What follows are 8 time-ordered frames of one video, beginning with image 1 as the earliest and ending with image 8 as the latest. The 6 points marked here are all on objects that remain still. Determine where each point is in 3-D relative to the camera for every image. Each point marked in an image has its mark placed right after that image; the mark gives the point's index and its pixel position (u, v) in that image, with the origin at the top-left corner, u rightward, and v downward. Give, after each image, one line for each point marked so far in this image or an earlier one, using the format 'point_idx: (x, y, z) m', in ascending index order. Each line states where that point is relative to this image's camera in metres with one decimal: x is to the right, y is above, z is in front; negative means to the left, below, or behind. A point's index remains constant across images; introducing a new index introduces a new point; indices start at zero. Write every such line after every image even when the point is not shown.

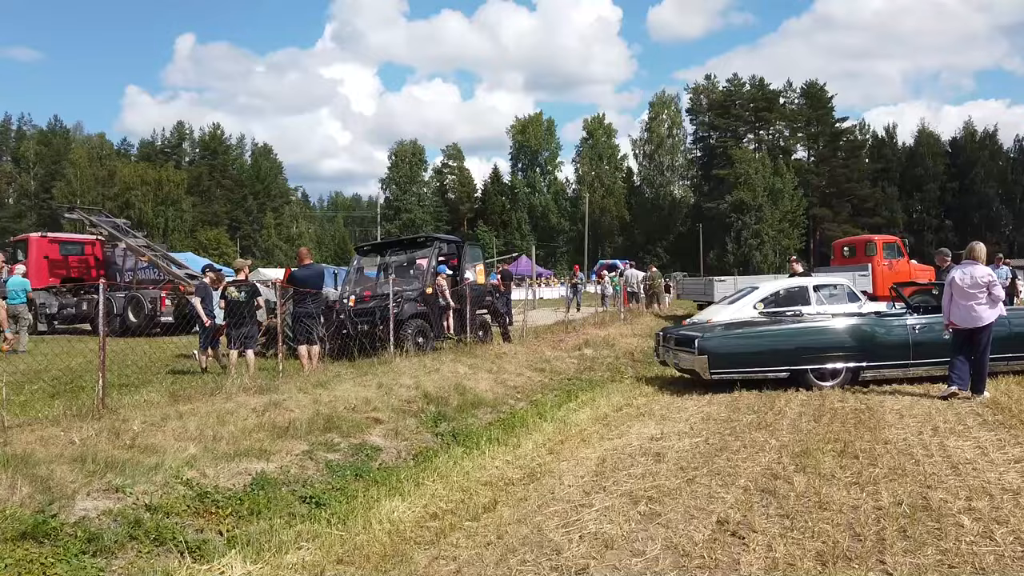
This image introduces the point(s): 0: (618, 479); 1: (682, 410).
0: (+0.6, -1.2, +4.6) m
1: (+1.6, -1.1, +7.1) m
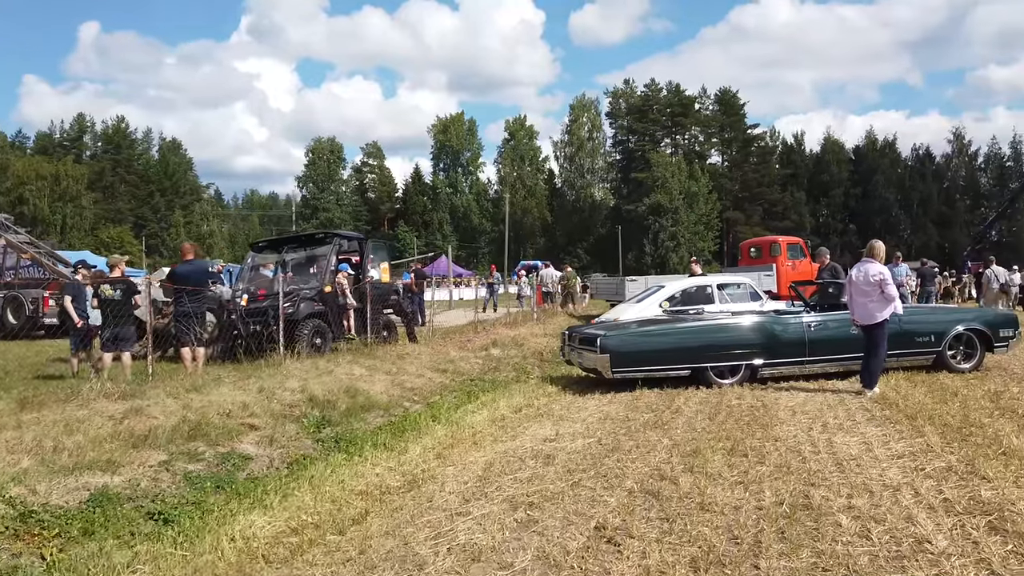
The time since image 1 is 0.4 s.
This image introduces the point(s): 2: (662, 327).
0: (-0.1, -1.1, +4.4) m
1: (+0.6, -1.1, +7.0) m
2: (+1.6, -0.4, +8.1) m
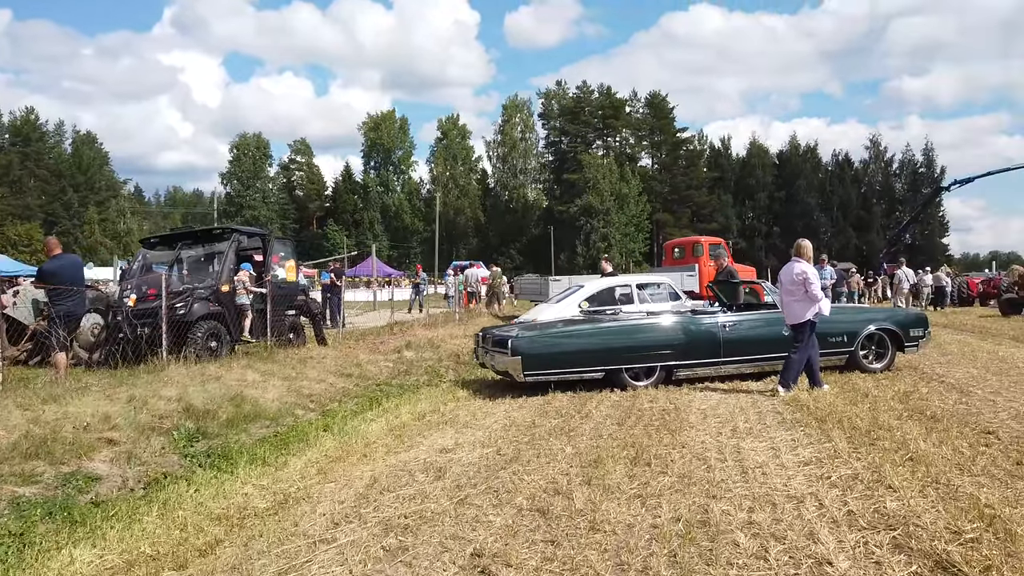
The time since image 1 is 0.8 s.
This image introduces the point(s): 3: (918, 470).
0: (-0.7, -1.1, +3.9) m
1: (-0.2, -1.1, +6.6) m
2: (+0.7, -0.4, +7.8) m
3: (+2.1, -0.9, +3.9) m
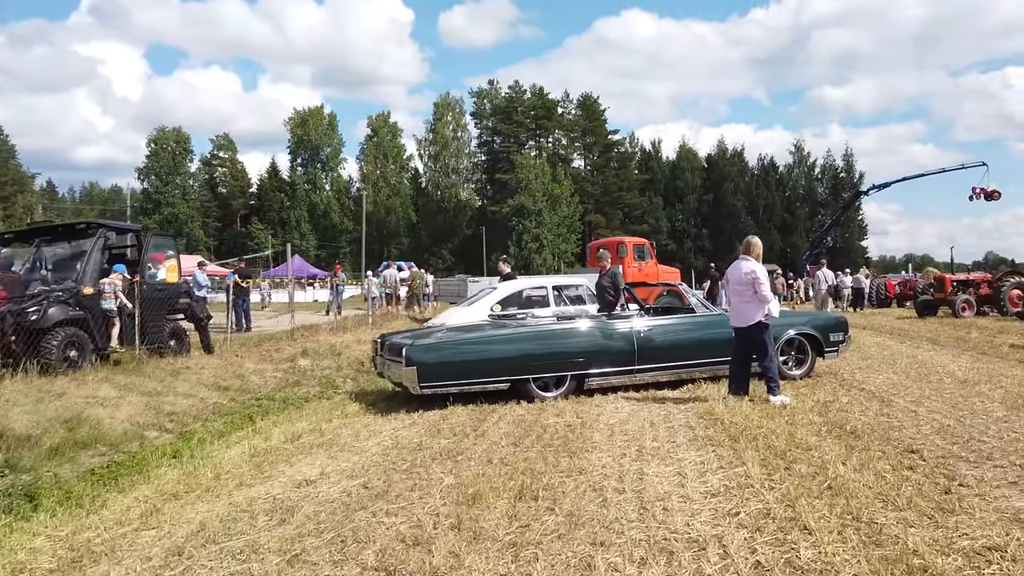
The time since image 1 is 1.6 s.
0: (-1.3, -1.1, +3.2) m
1: (-1.1, -1.1, +5.9) m
2: (-0.3, -0.4, +7.1) m
3: (+1.5, -1.0, +3.4) m
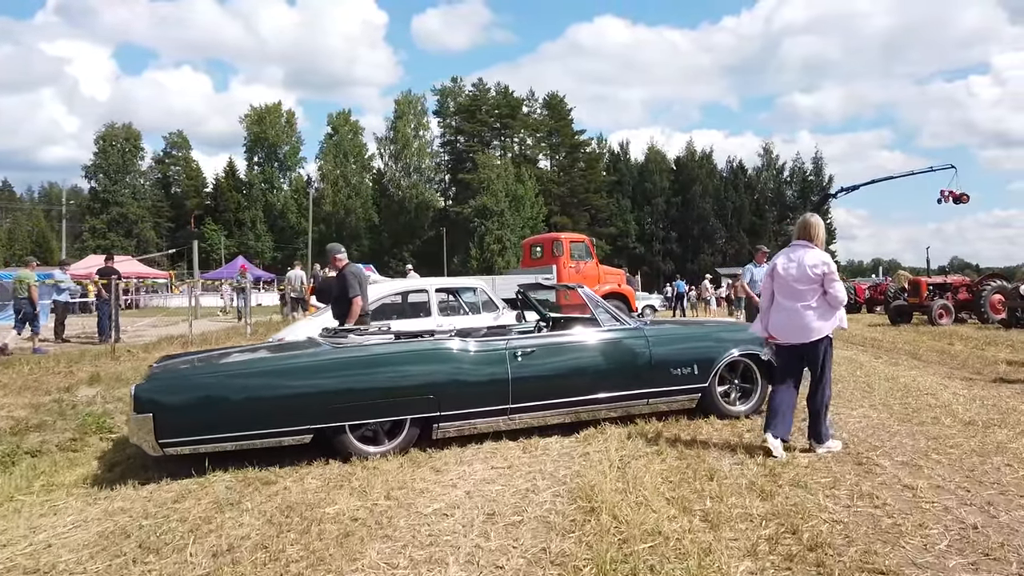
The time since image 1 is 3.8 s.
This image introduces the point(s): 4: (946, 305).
0: (-2.4, -1.1, +0.8) m
1: (-2.2, -1.2, +3.5) m
2: (-1.5, -0.4, +4.8) m
3: (+0.4, -1.0, +1.1) m
4: (+10.3, -0.4, +17.9) m
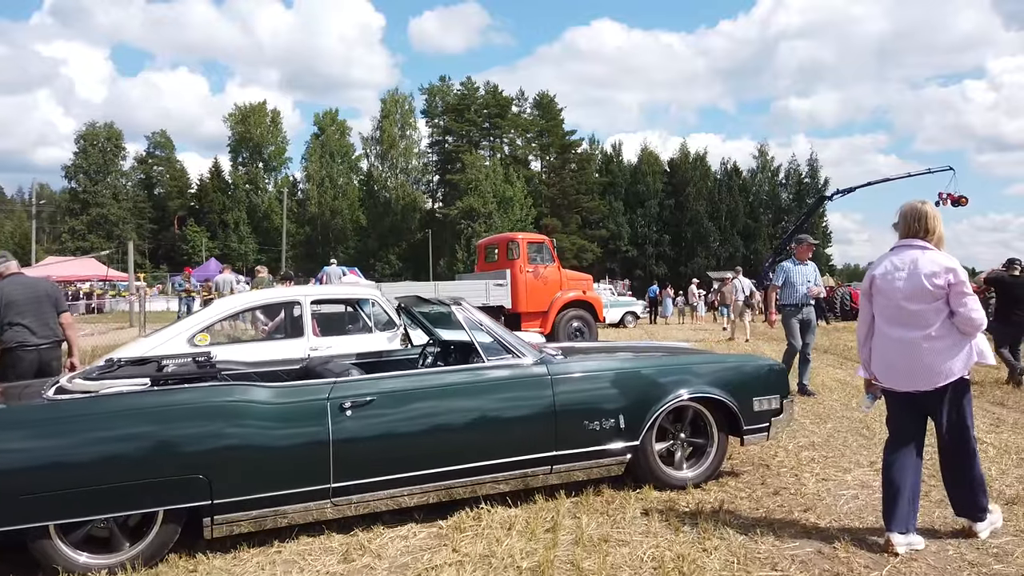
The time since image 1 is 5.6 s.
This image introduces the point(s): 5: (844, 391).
0: (-3.2, -1.2, -0.9) m
1: (-3.0, -1.2, +1.8) m
2: (-2.3, -0.5, +3.1) m
3: (-0.4, -1.1, -0.6) m
4: (+9.4, -0.6, +16.2) m
5: (+3.6, -1.1, +8.1) m
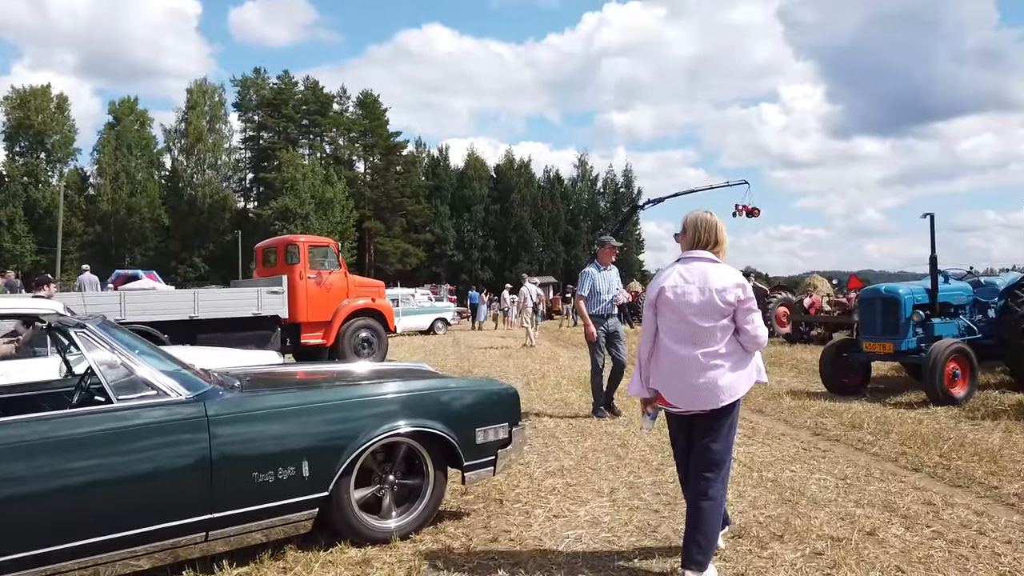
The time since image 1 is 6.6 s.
0: (-3.5, -1.3, -2.4) m
1: (-3.9, -1.3, +0.3) m
2: (-3.5, -0.6, +1.7) m
3: (-0.9, -1.1, -1.4) m
4: (+5.0, -0.7, +17.1) m
5: (+1.1, -1.2, +7.9) m
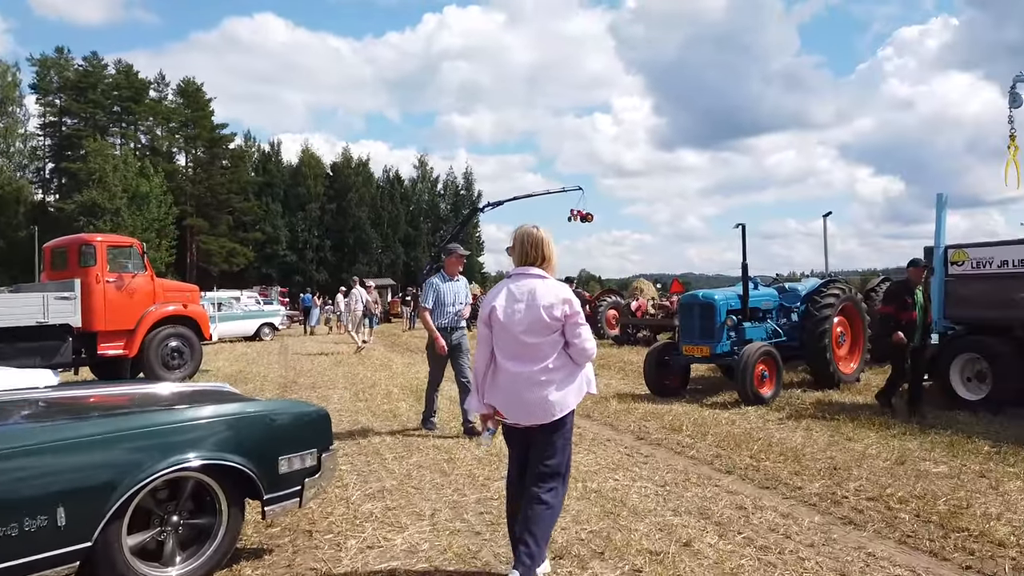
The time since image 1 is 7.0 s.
0: (-3.0, -1.3, -3.3) m
1: (-4.0, -1.3, -0.8) m
2: (-3.9, -0.6, +0.7) m
3: (-0.6, -1.1, -1.9) m
4: (+1.3, -0.8, +17.5) m
5: (-0.6, -1.2, +7.7) m
